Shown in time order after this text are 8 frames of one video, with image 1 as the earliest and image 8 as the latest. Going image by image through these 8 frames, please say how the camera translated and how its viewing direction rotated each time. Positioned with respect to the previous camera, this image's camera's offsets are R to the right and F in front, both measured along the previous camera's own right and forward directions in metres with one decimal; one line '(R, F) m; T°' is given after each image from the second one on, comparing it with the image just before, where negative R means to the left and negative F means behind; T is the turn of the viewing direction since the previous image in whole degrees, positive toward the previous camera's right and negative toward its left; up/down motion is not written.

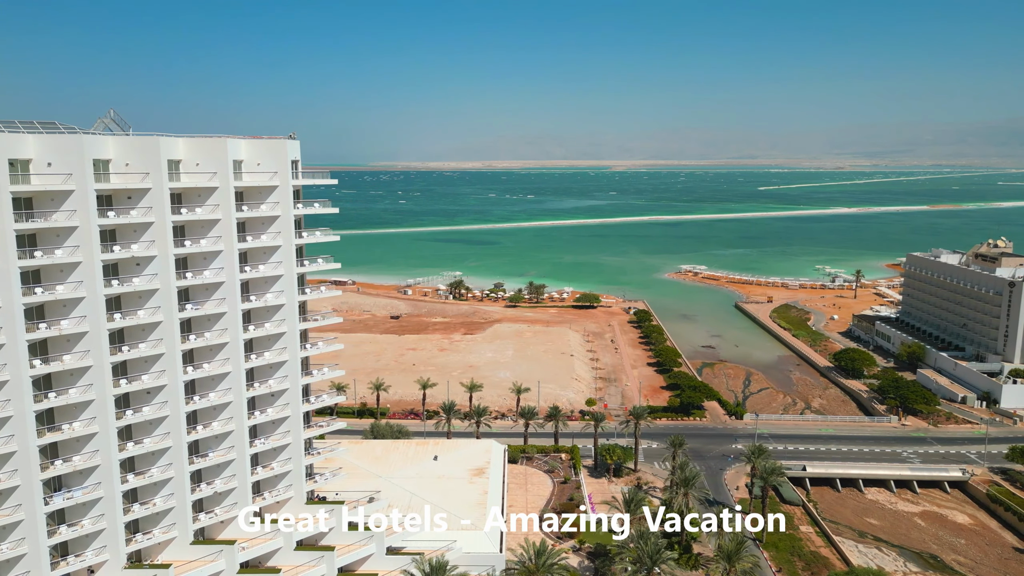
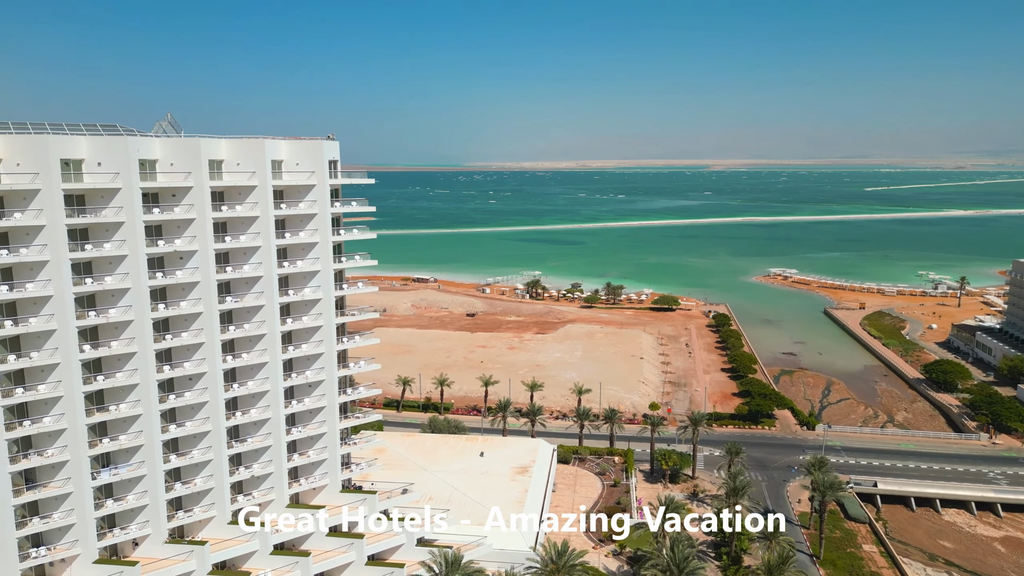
(+3.5, +0.1) m; -7°
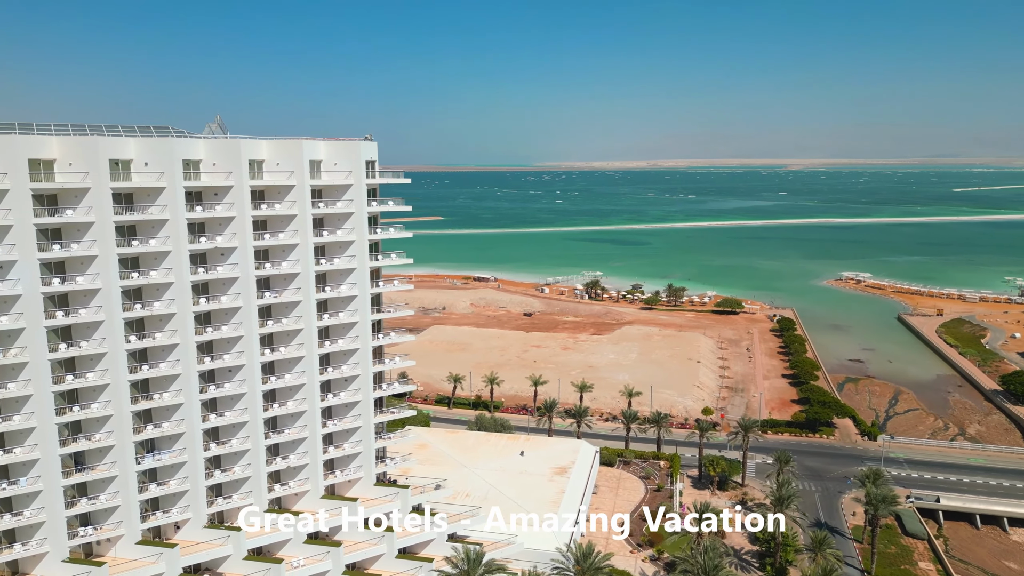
(+2.1, 0.0) m; -5°
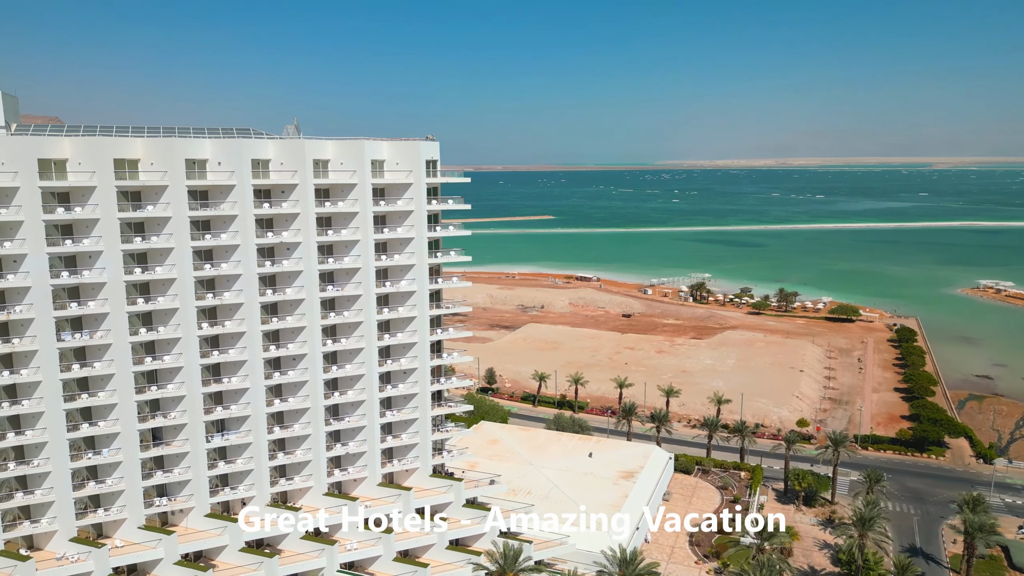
(+3.6, +0.2) m; -9°
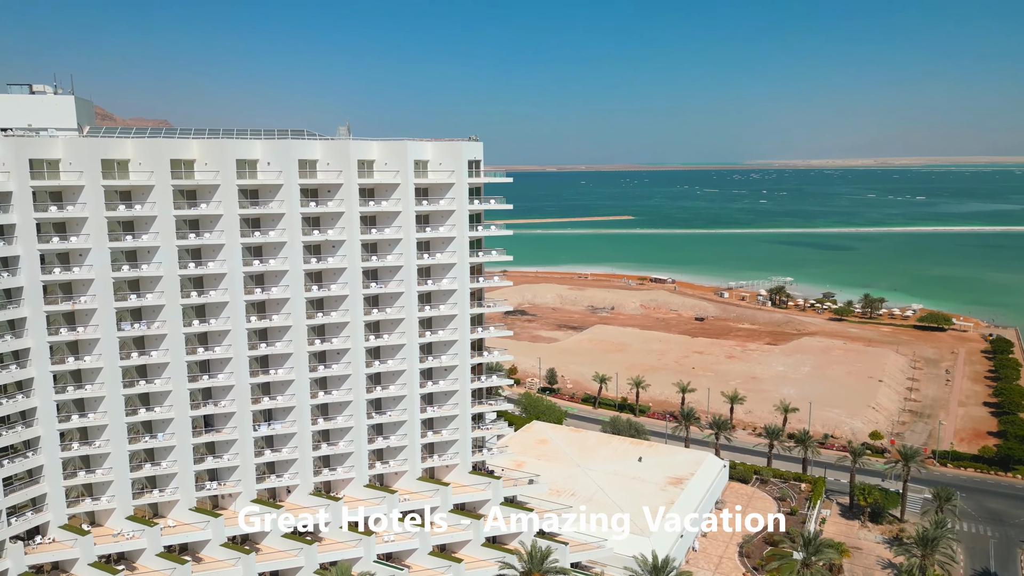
(+2.5, +0.1) m; -6°
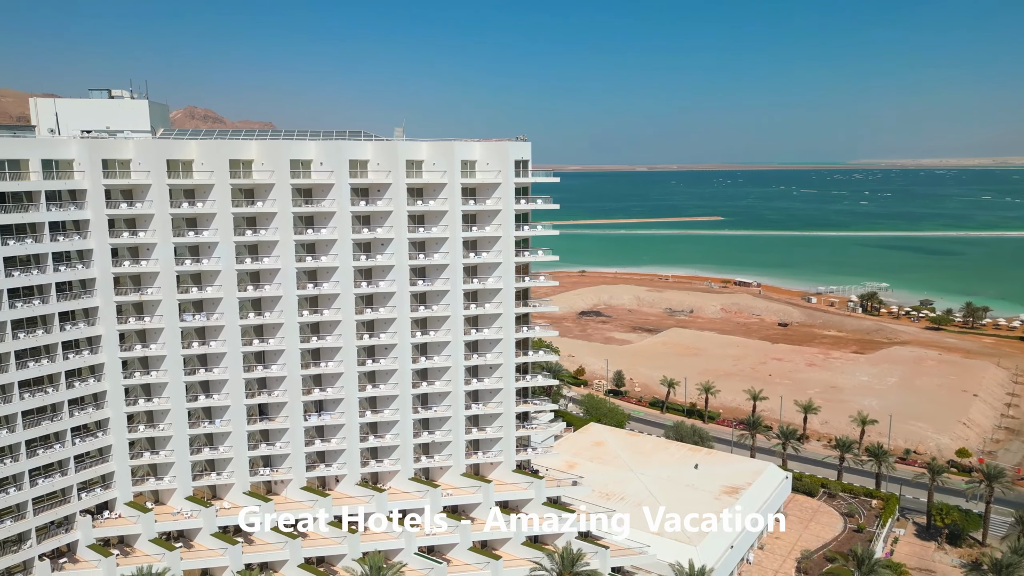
(+2.6, +0.1) m; -7°
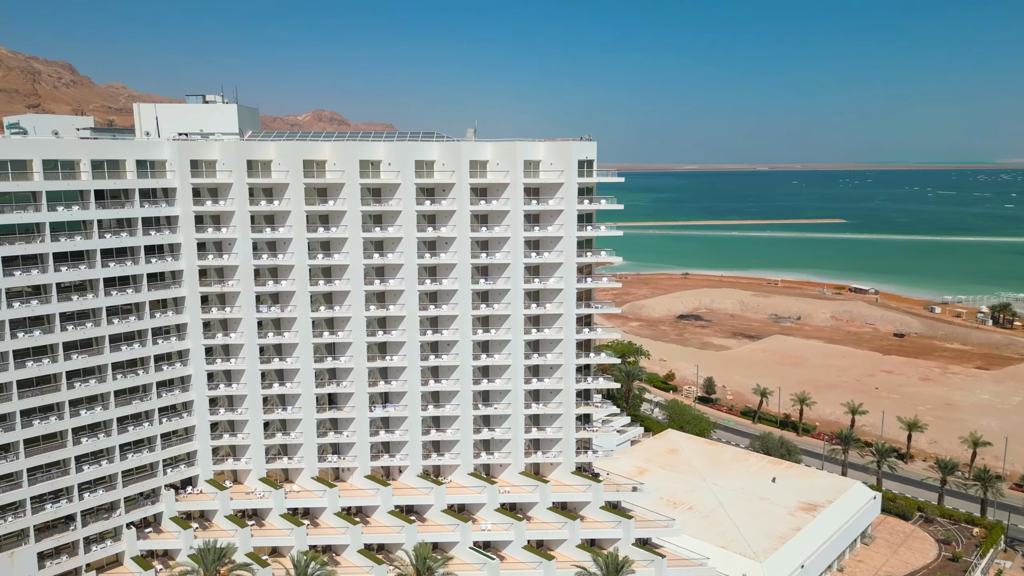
(+3.1, +0.2) m; -9°
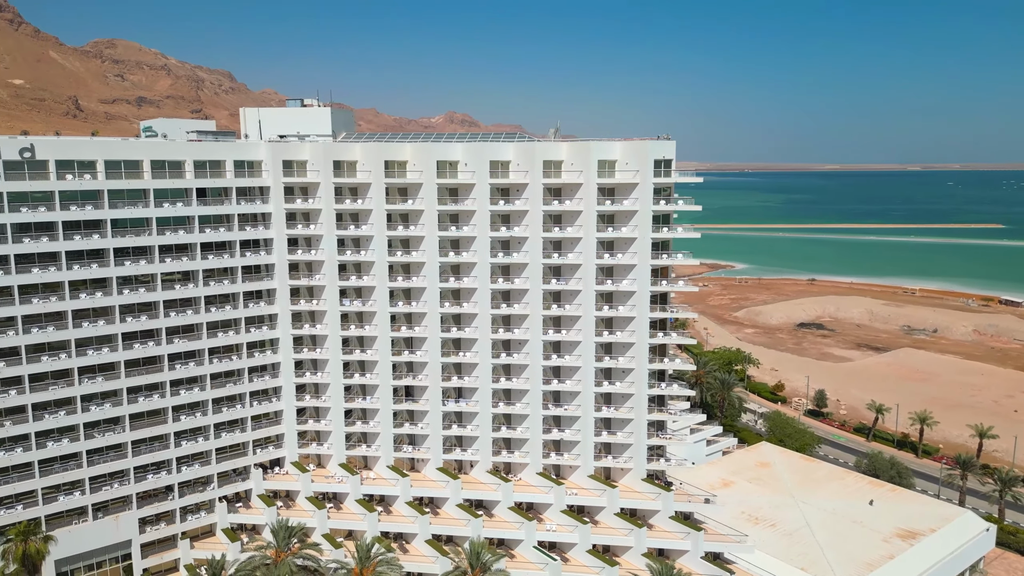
(+3.3, +0.3) m; -10°
